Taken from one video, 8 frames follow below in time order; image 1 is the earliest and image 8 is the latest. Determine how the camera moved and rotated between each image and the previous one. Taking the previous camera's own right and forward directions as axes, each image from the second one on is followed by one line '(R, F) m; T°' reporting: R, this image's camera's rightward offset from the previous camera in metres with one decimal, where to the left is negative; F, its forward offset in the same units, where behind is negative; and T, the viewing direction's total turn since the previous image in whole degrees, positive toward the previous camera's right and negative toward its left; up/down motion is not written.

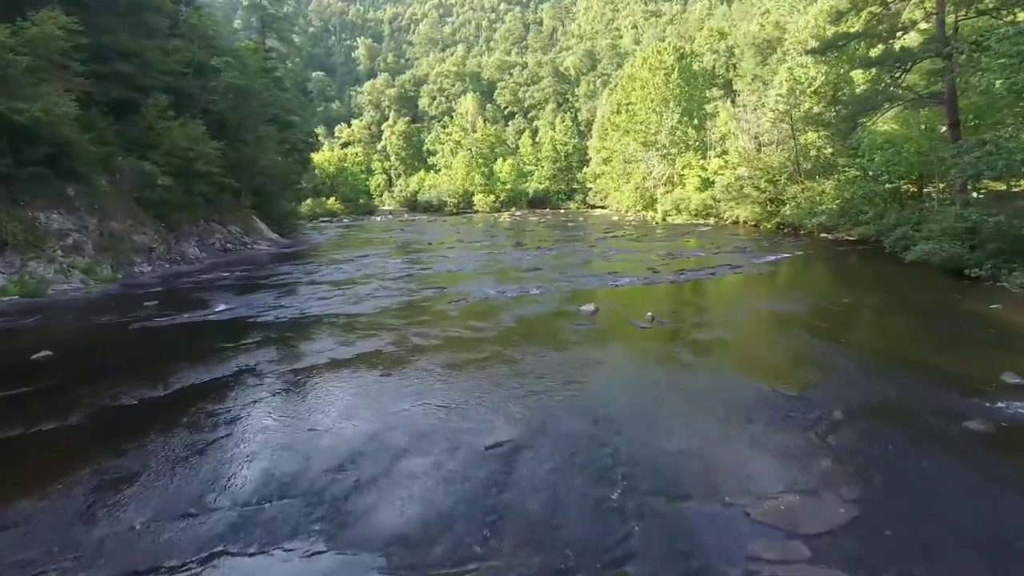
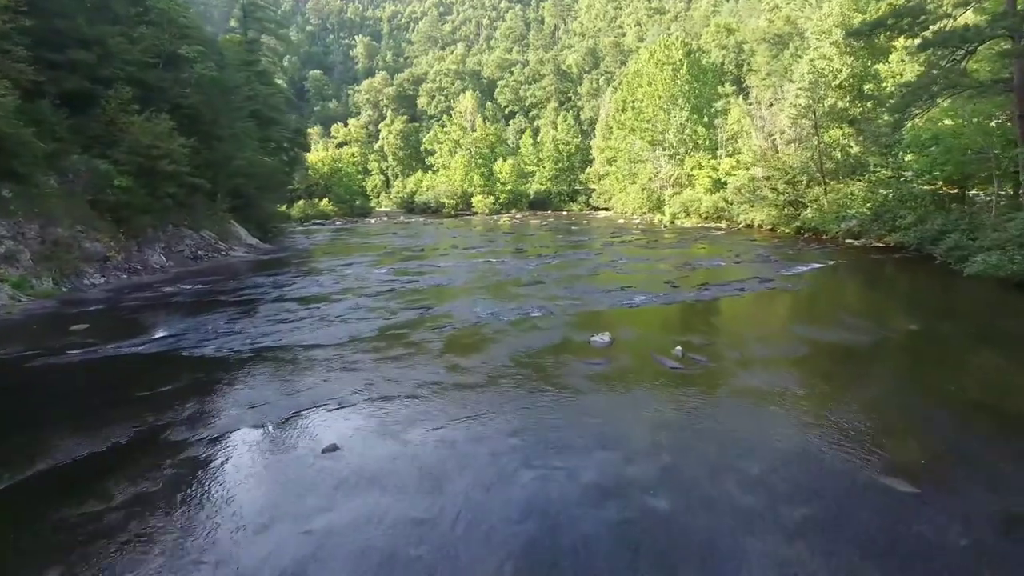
(+0.1, +2.7) m; 0°
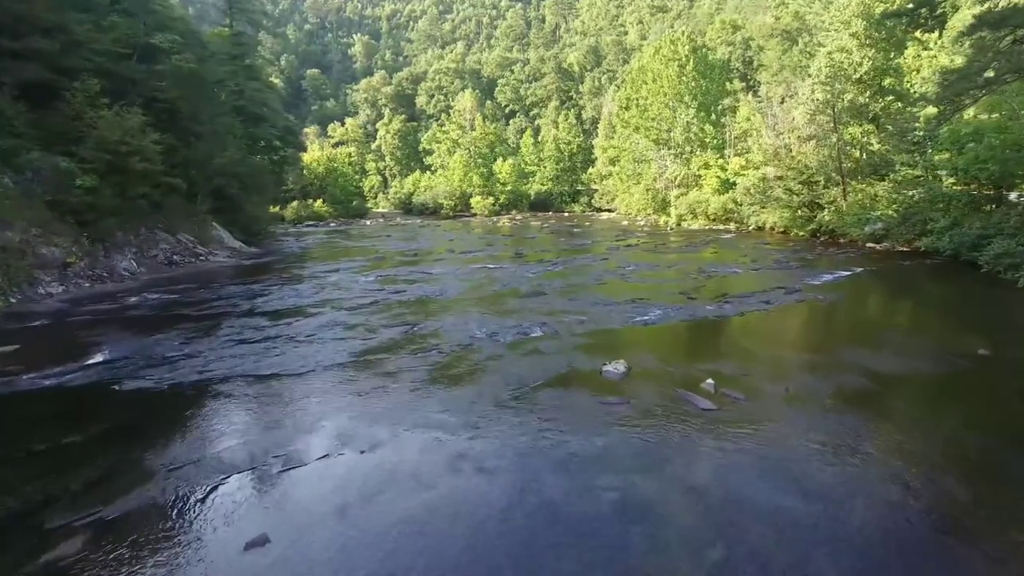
(+0.1, +1.9) m; 0°
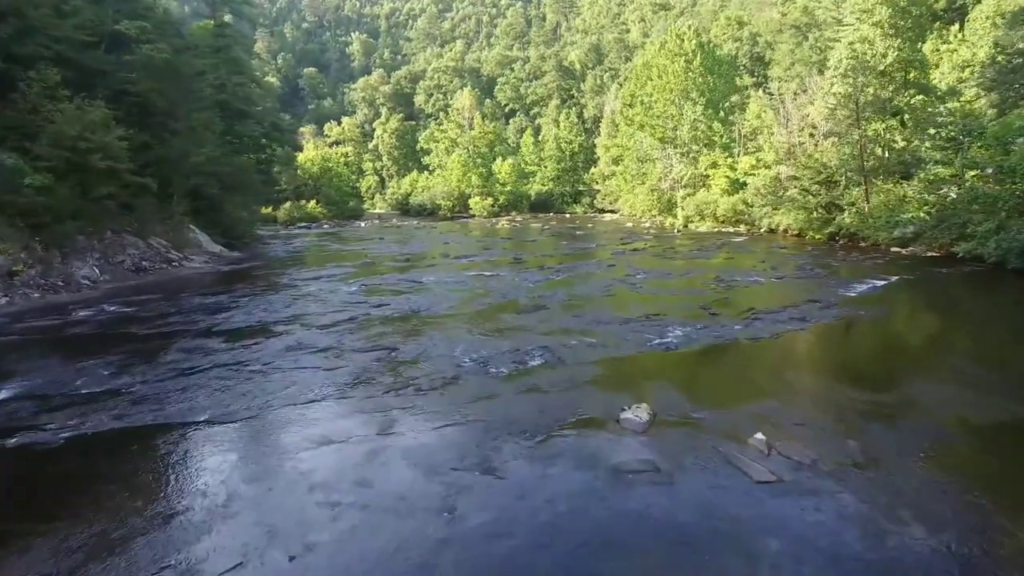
(+0.1, +2.1) m; 0°
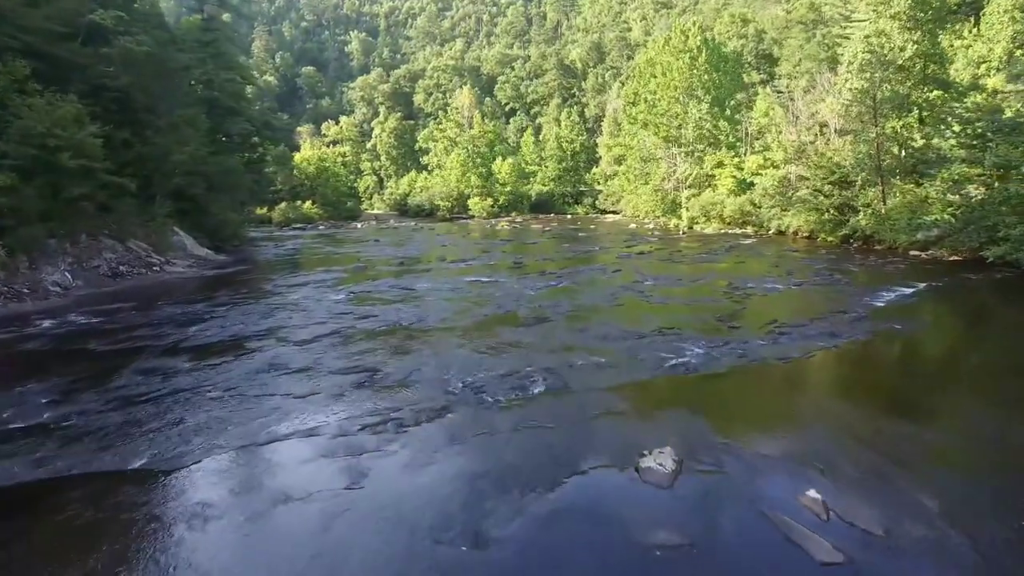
(0.0, +1.4) m; 0°
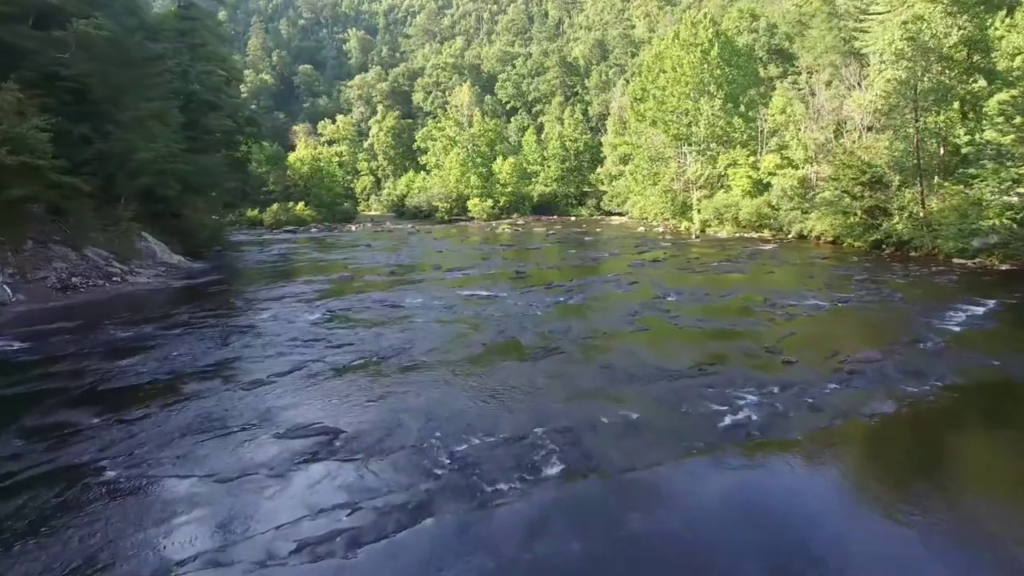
(0.0, +2.5) m; 0°
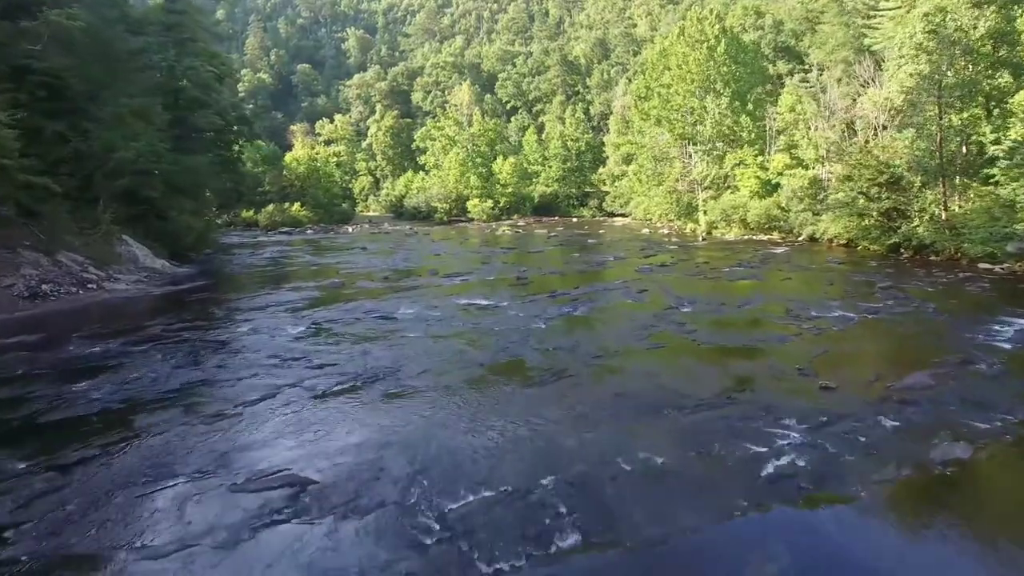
(0.0, +1.3) m; 0°
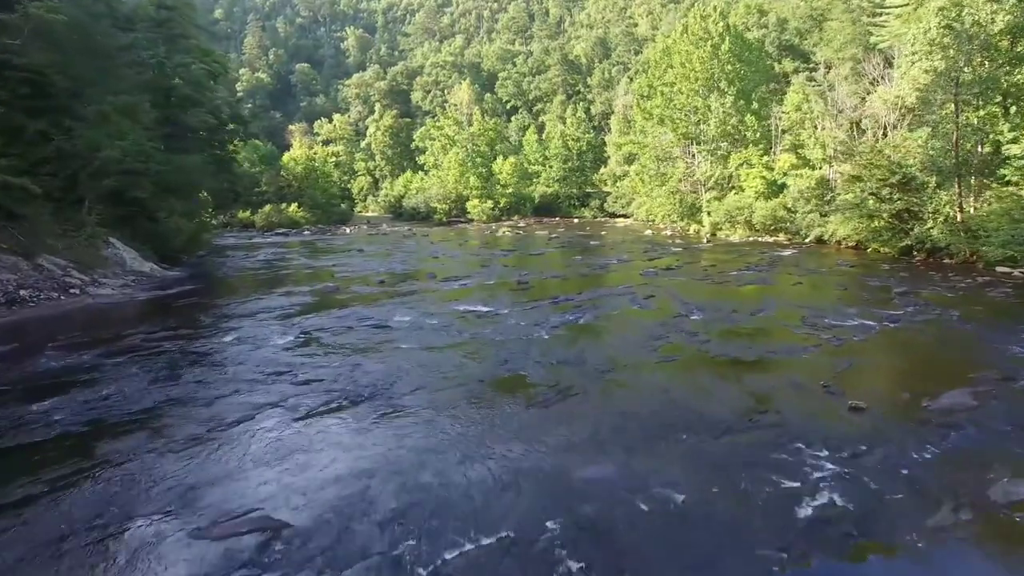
(0.0, +0.8) m; 0°
